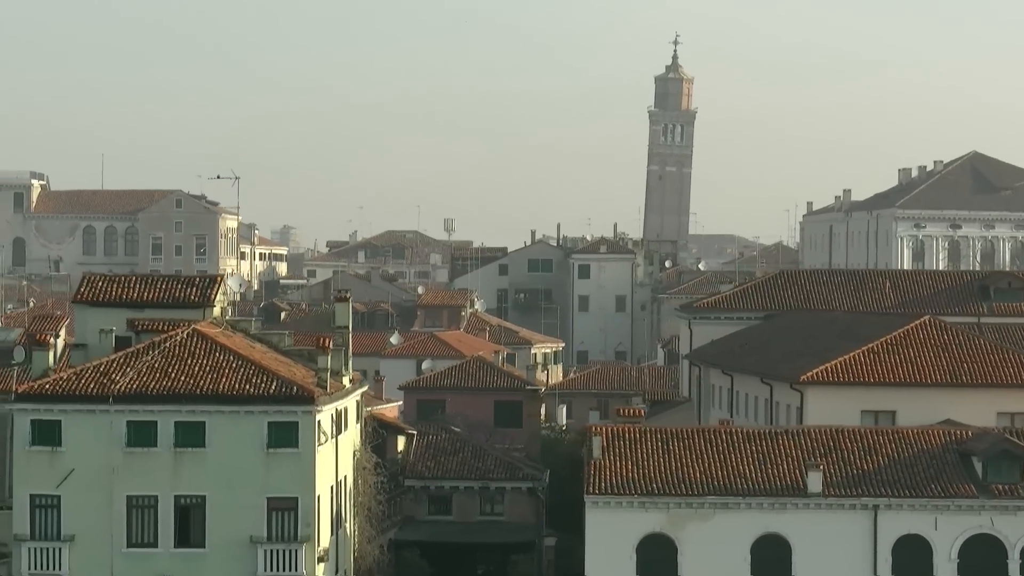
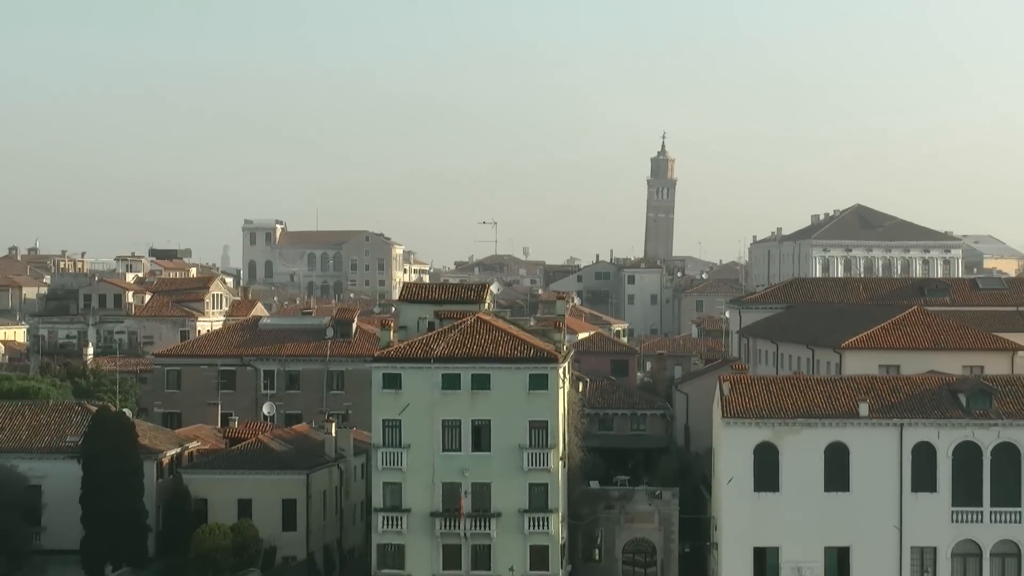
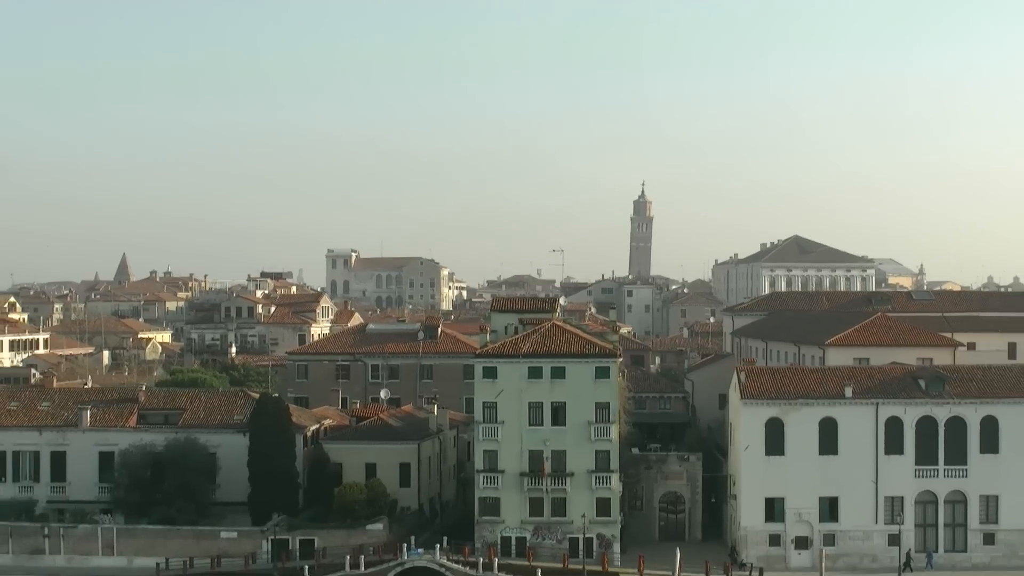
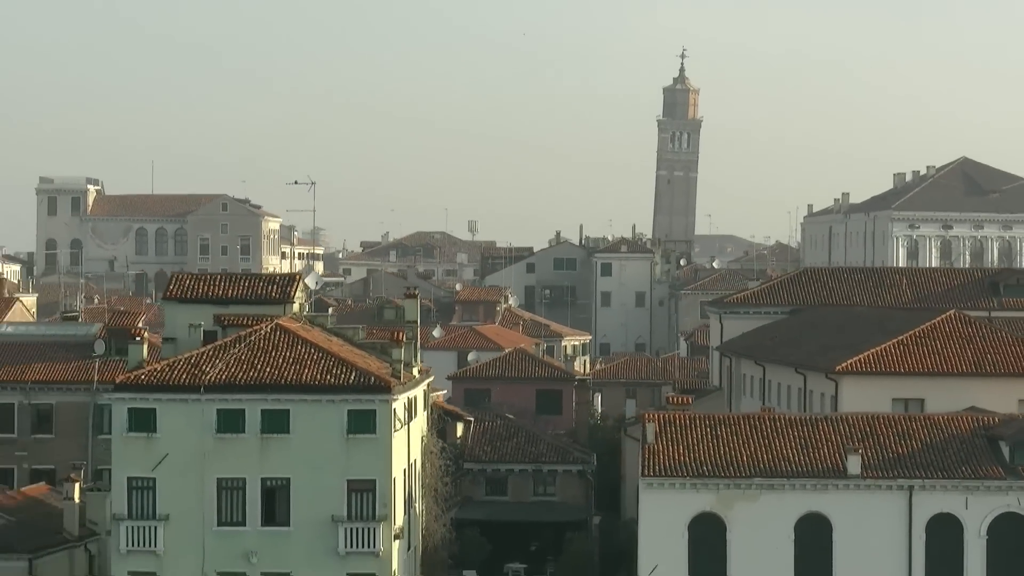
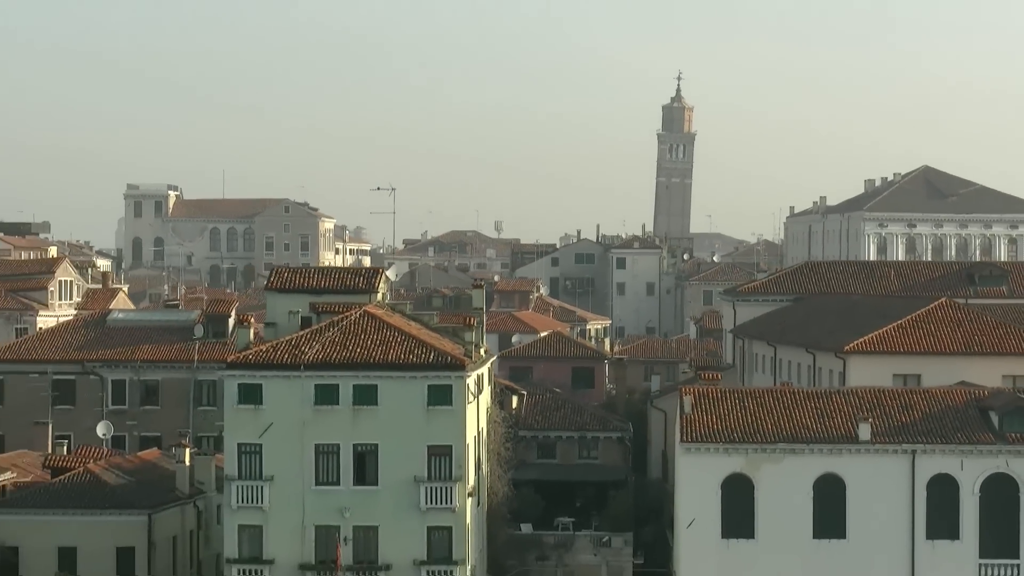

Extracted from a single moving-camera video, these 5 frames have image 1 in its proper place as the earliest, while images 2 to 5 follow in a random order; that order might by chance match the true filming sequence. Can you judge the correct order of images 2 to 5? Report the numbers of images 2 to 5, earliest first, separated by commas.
4, 5, 2, 3
